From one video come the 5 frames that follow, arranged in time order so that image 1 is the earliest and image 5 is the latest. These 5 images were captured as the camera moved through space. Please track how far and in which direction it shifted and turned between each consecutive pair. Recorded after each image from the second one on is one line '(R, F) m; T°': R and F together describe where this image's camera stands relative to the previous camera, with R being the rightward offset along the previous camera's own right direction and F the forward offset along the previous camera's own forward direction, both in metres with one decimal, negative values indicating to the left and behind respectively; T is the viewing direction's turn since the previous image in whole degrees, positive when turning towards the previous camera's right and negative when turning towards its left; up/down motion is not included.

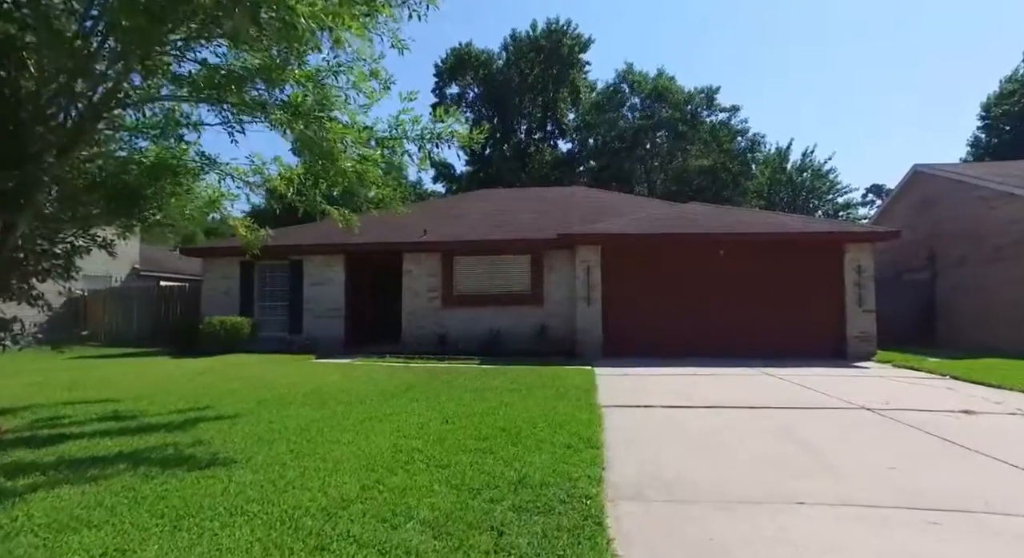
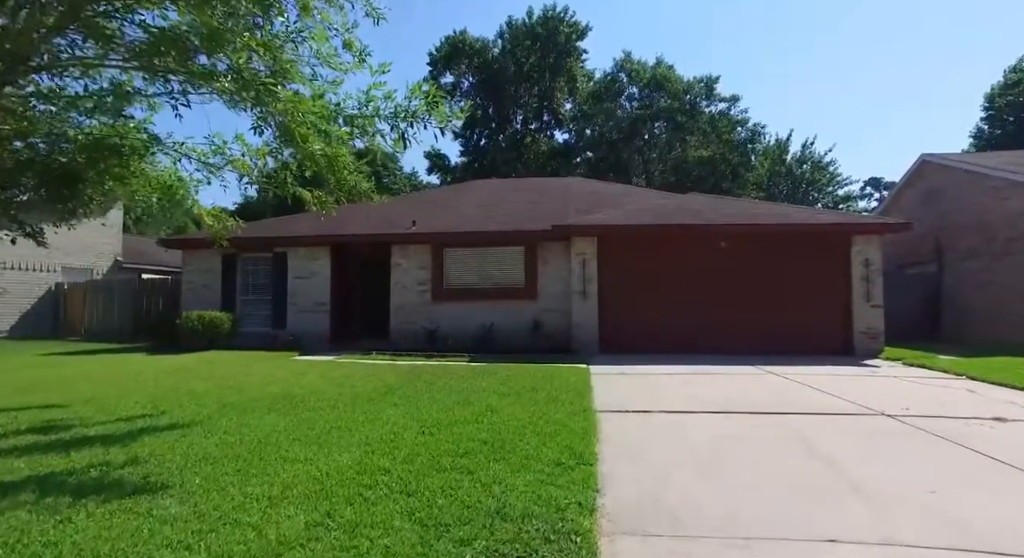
(+0.1, +0.5) m; 0°
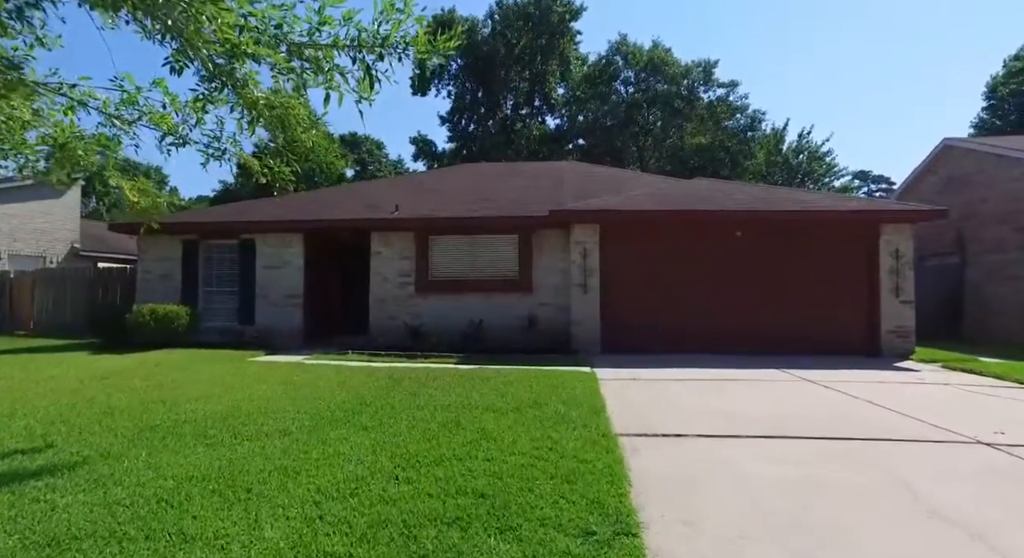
(-0.1, +1.2) m; +1°
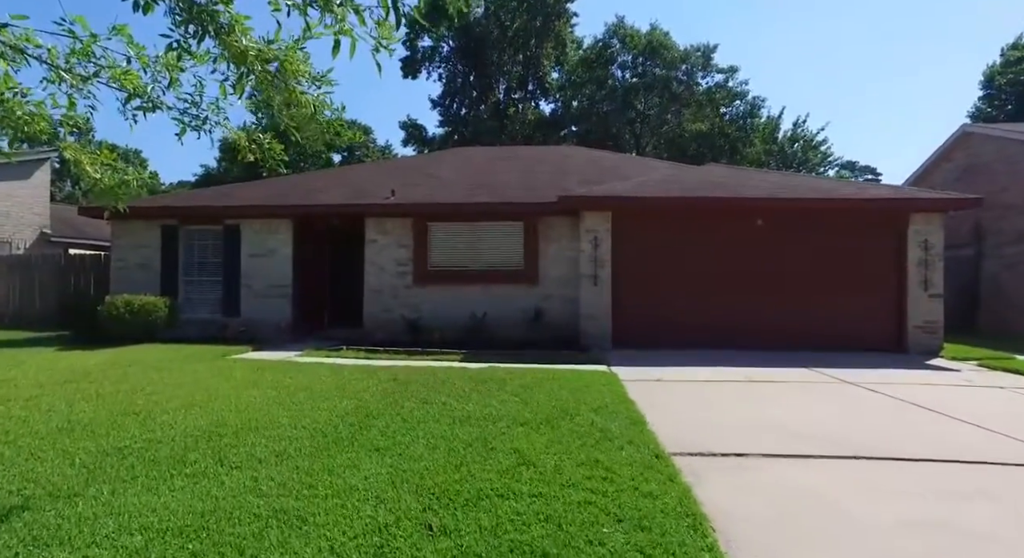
(-0.4, +0.7) m; +1°
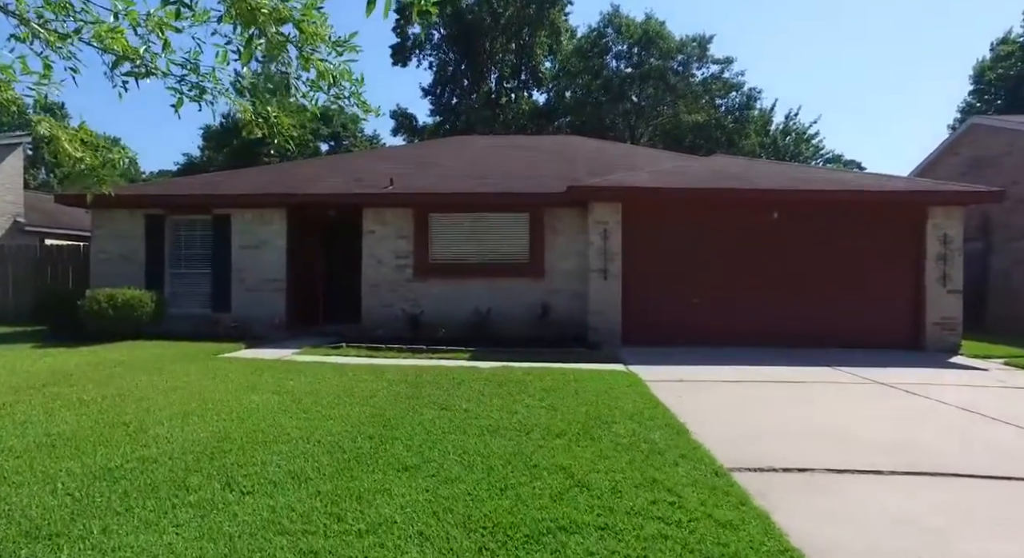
(-0.4, +0.4) m; +2°
